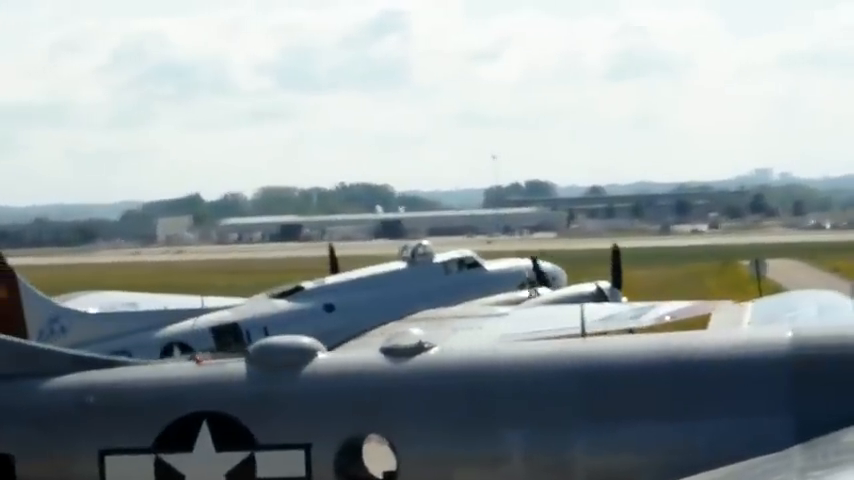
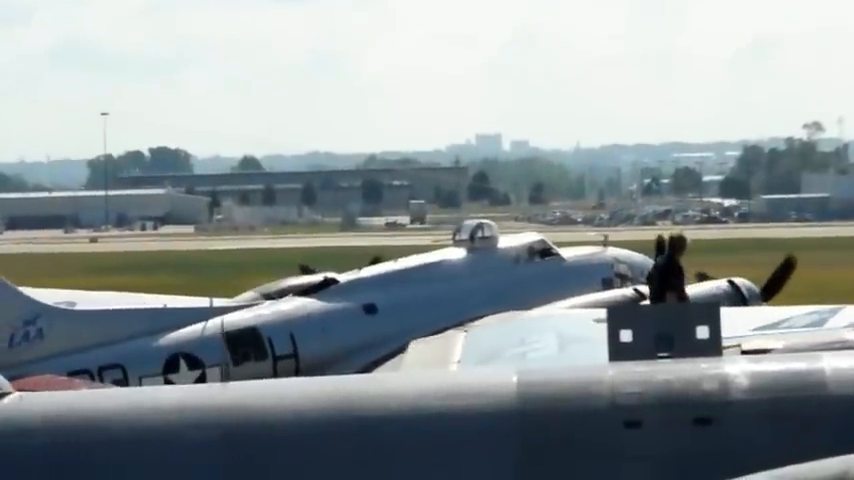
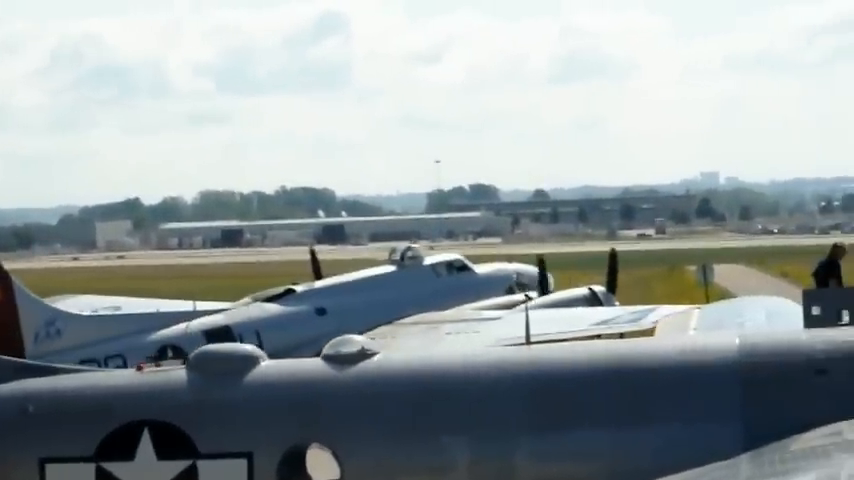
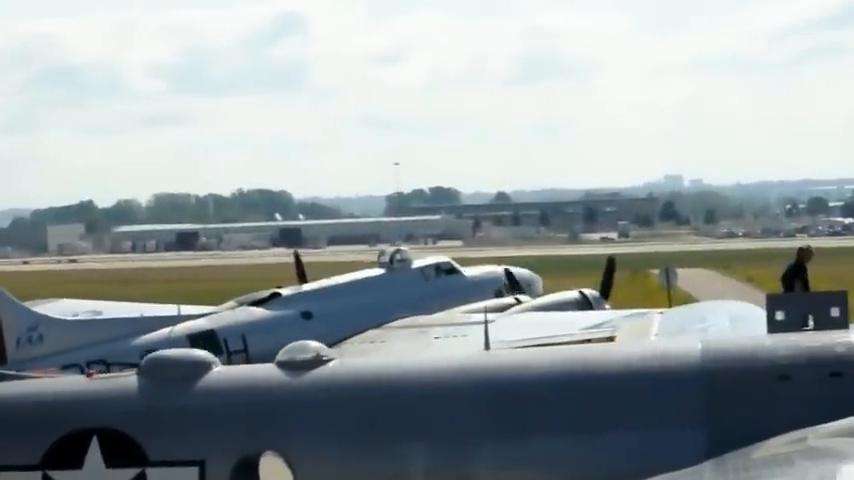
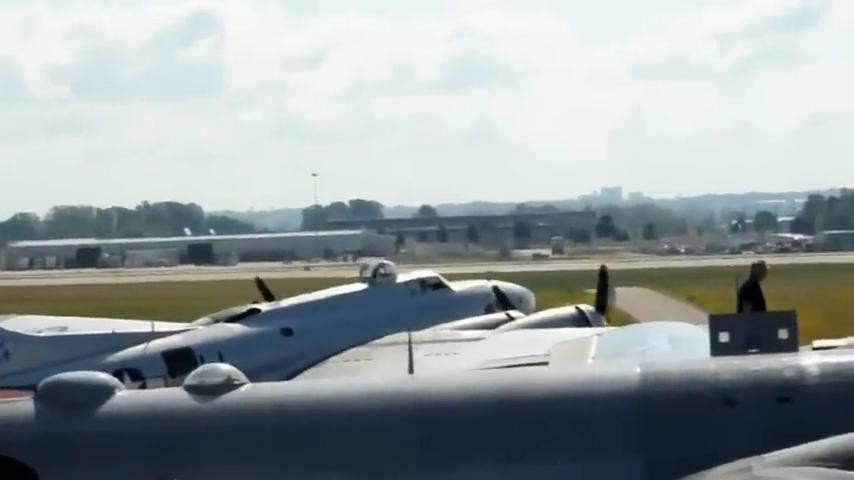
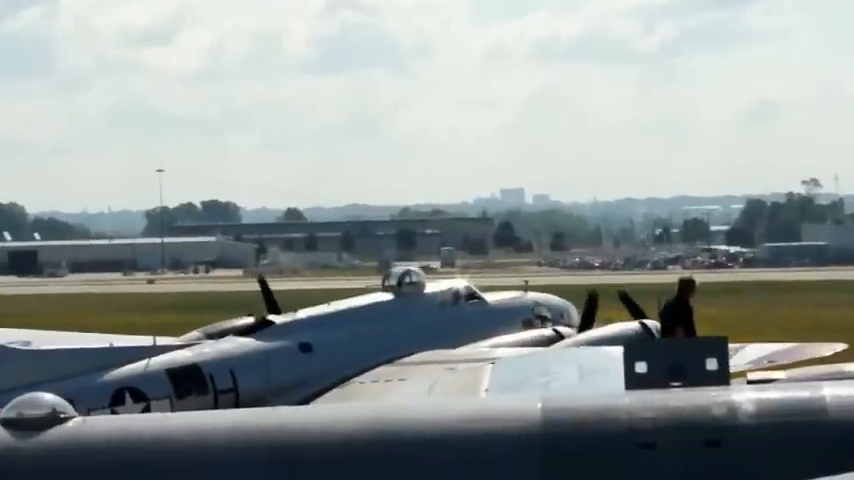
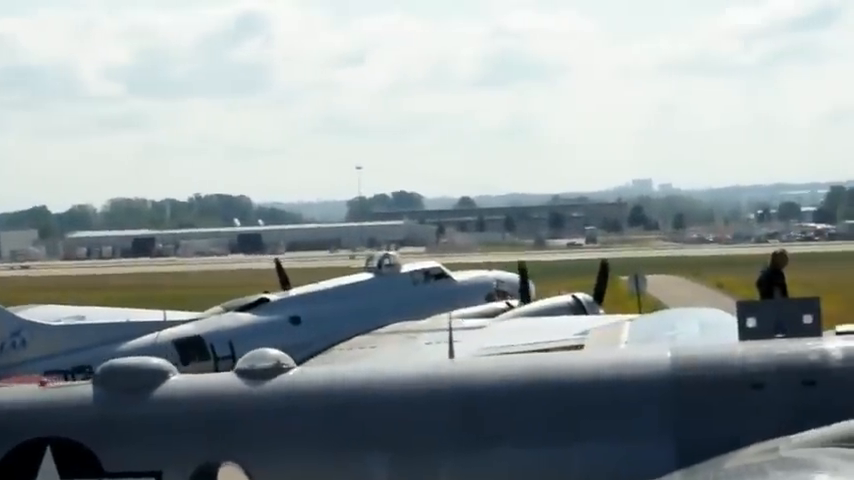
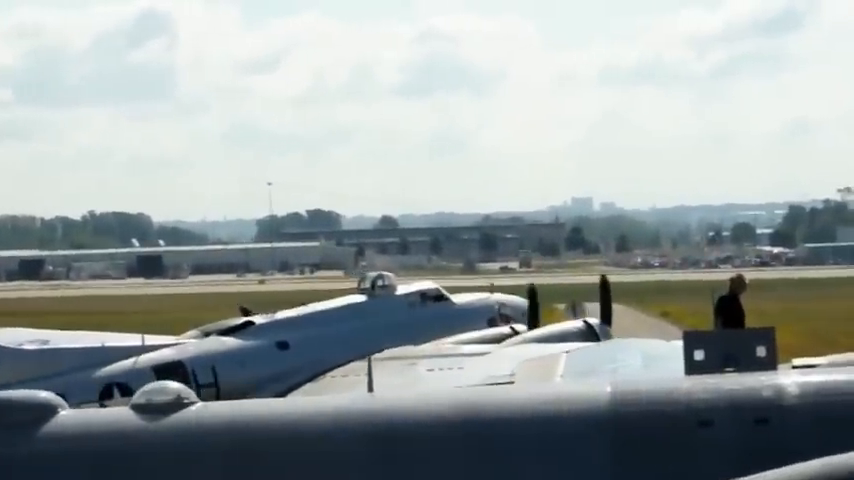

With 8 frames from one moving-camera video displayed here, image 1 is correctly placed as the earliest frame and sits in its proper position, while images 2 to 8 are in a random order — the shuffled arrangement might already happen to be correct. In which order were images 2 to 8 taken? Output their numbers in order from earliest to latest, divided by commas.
3, 4, 7, 5, 8, 6, 2
